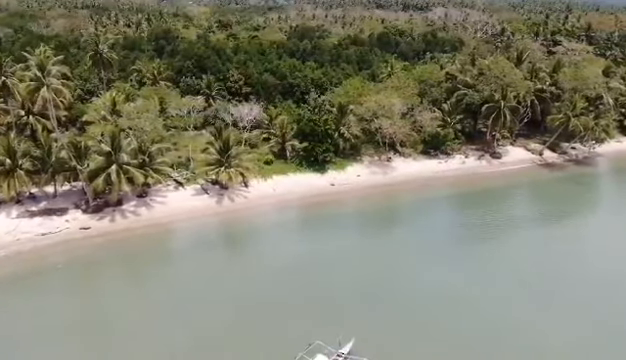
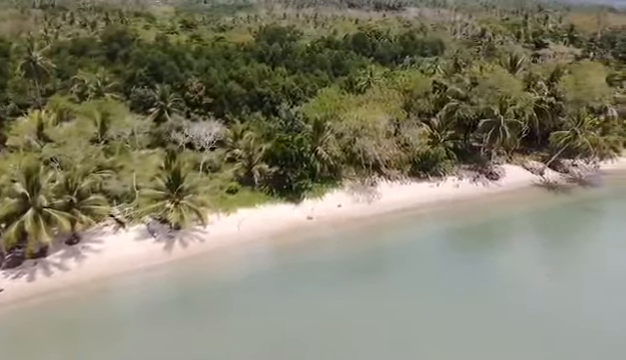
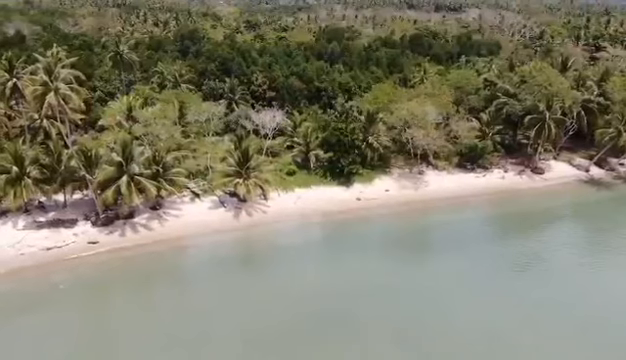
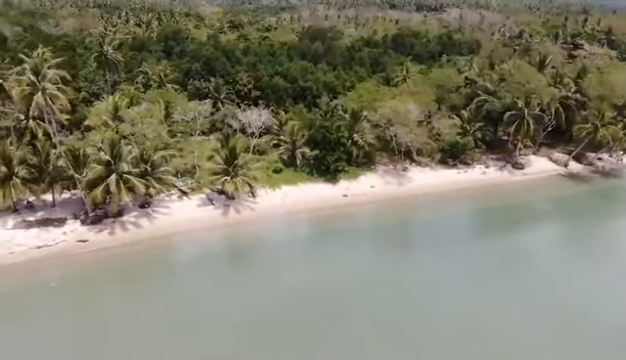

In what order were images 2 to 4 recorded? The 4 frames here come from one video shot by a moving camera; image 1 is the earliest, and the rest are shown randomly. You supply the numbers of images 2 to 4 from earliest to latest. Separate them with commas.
4, 3, 2
